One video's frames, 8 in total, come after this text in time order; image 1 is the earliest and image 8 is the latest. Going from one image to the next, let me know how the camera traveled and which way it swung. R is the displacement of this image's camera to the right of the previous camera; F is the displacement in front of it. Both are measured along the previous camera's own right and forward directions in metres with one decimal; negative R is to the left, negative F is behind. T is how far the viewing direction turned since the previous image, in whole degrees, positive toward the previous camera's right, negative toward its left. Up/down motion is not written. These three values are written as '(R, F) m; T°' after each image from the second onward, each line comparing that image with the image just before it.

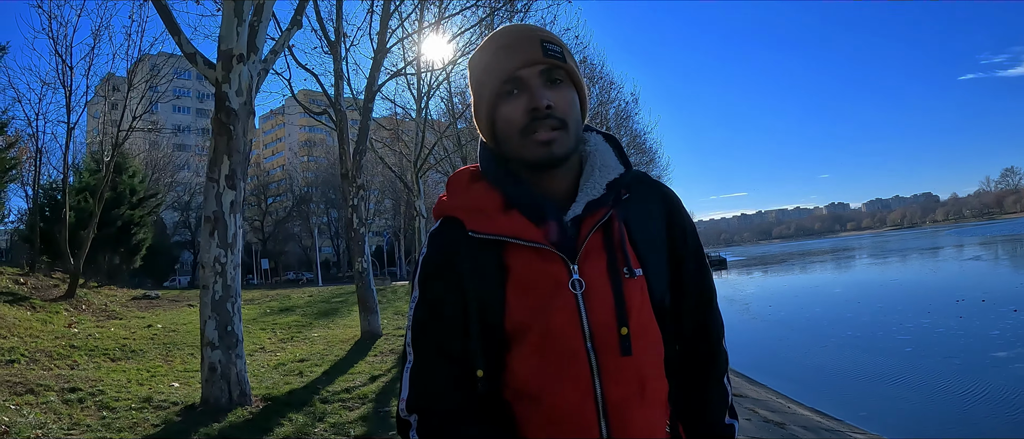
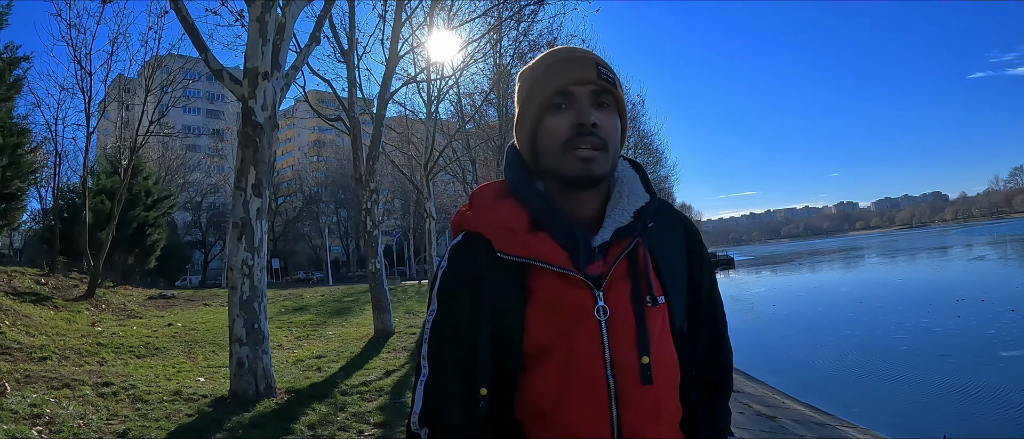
(0.0, -0.3) m; -1°
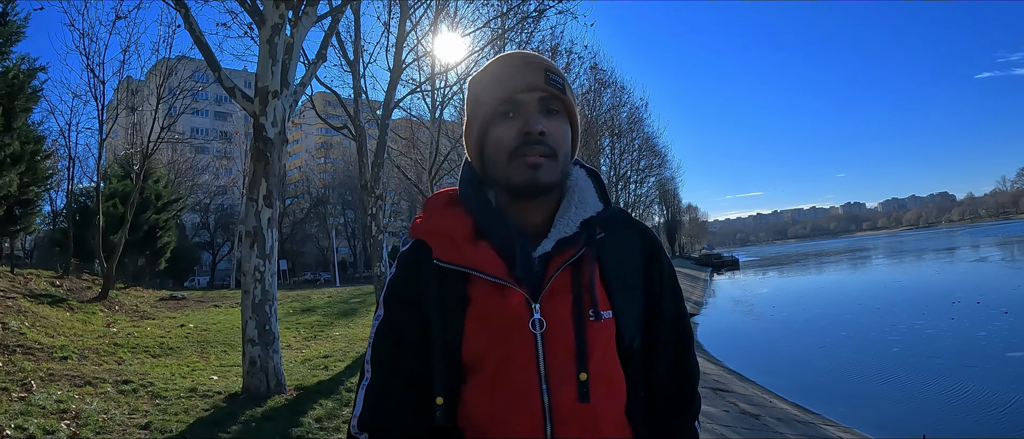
(+0.1, -0.3) m; -1°
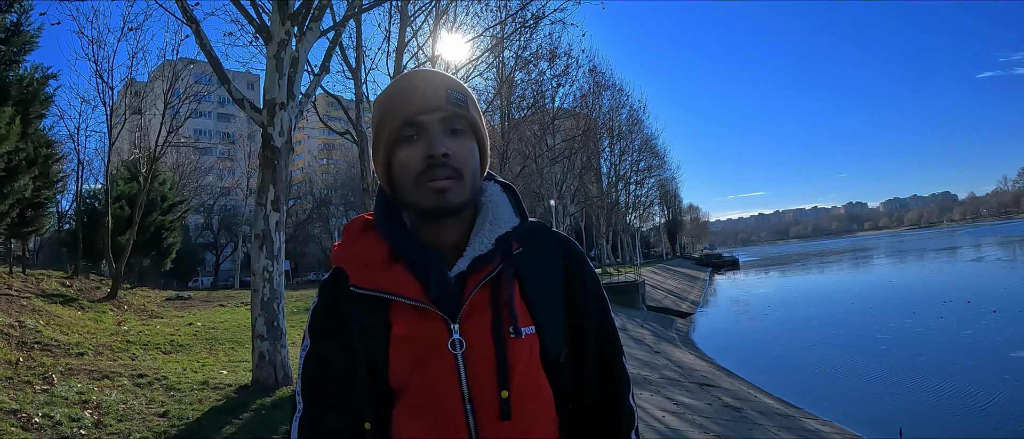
(+0.1, -0.4) m; 0°
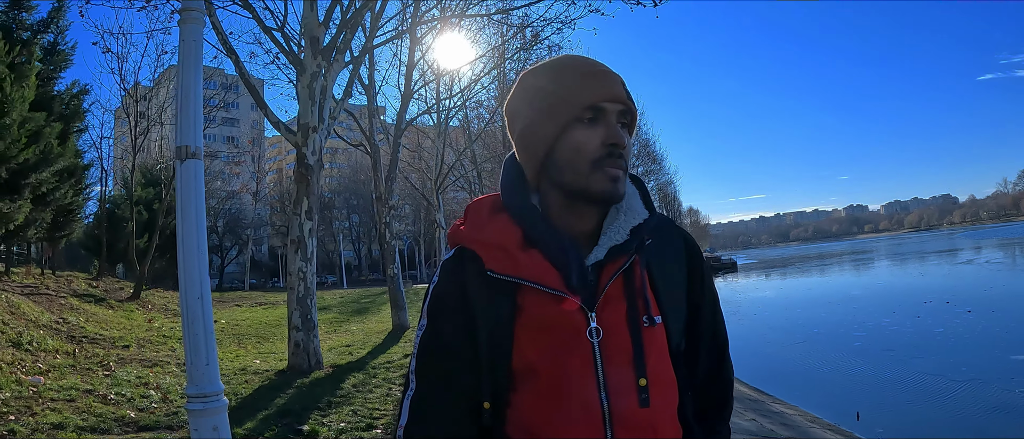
(0.0, -0.9) m; 0°
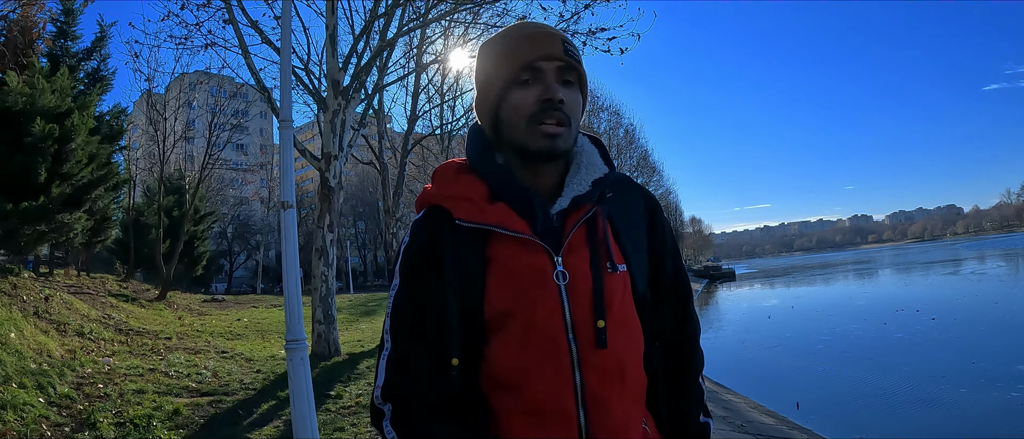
(+0.3, -1.4) m; 0°
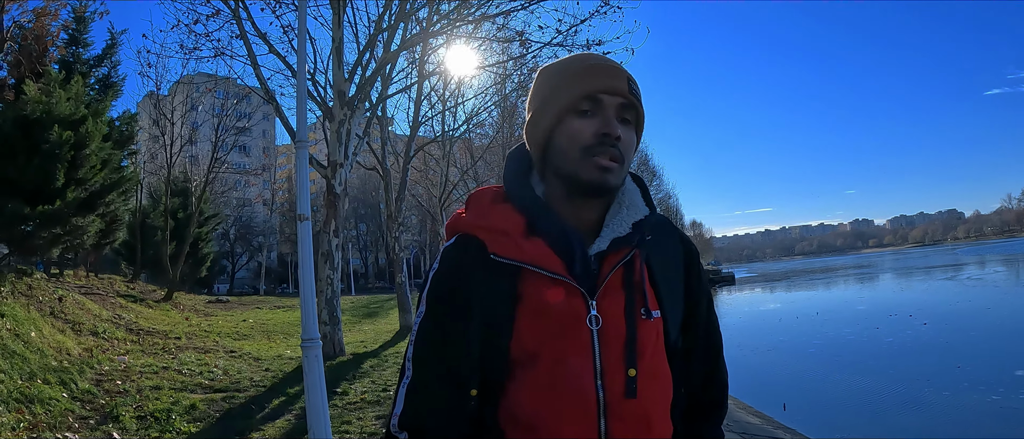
(0.0, -0.4) m; 0°
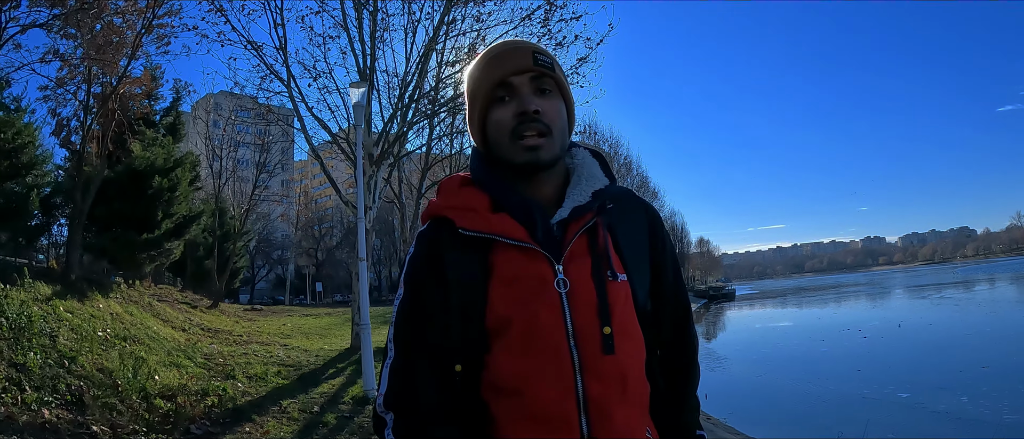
(+0.6, -3.1) m; -1°
